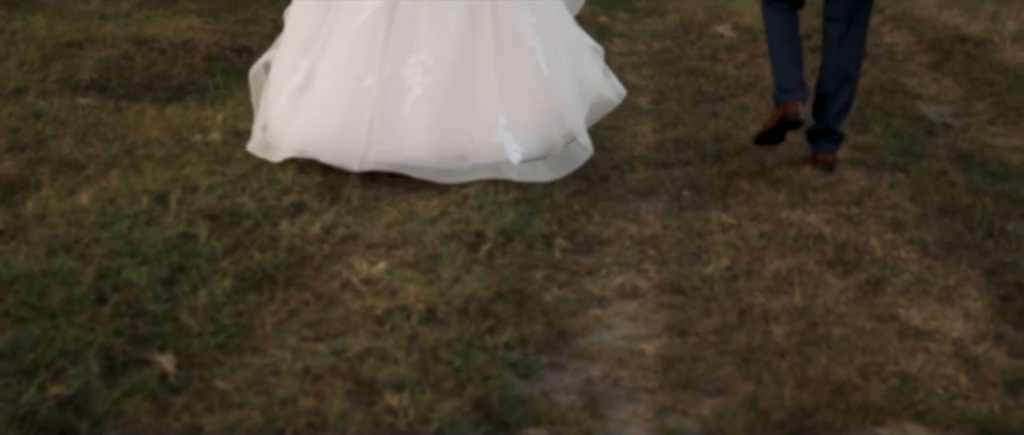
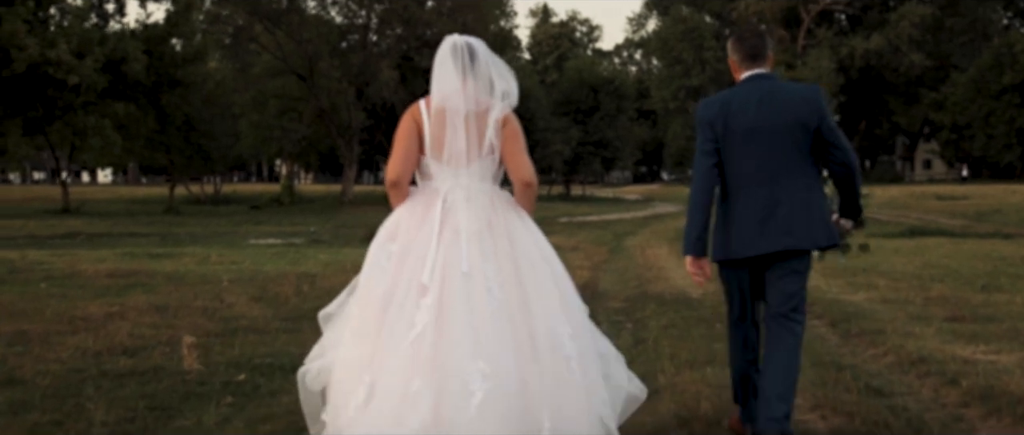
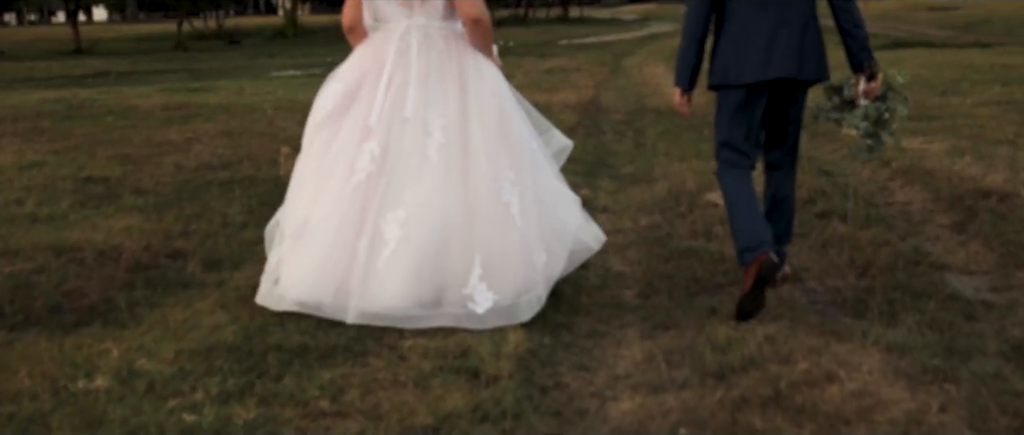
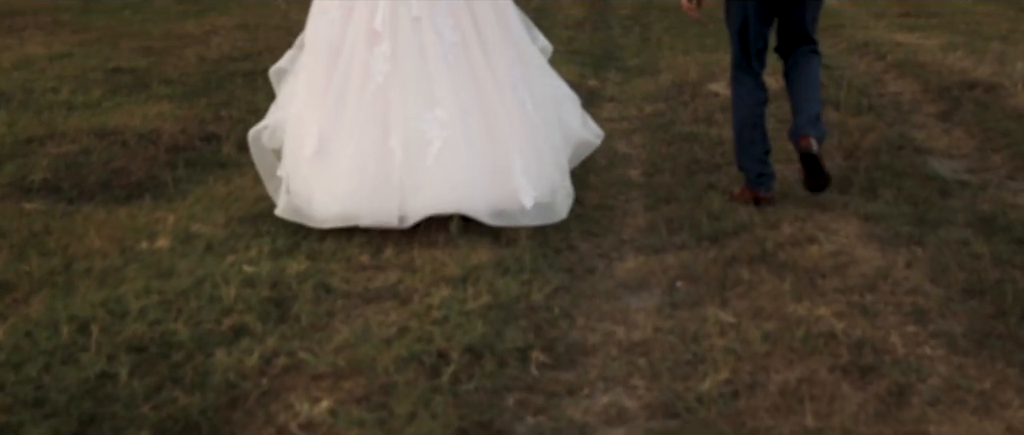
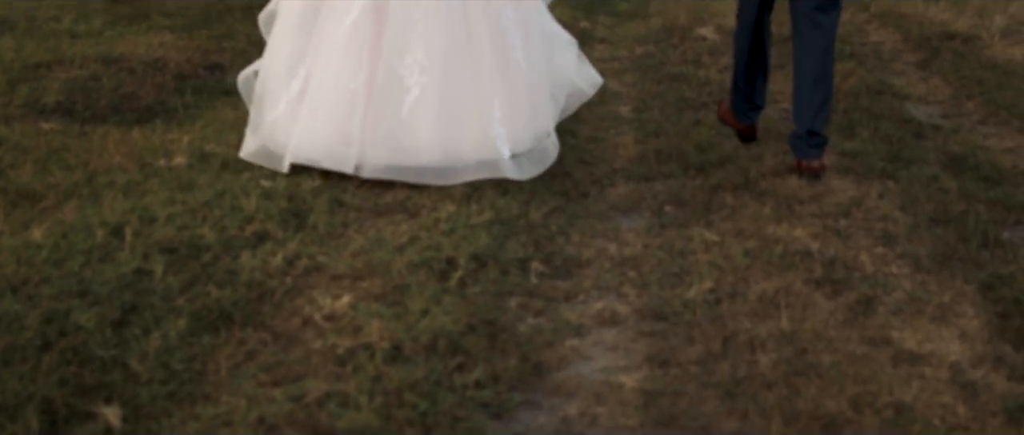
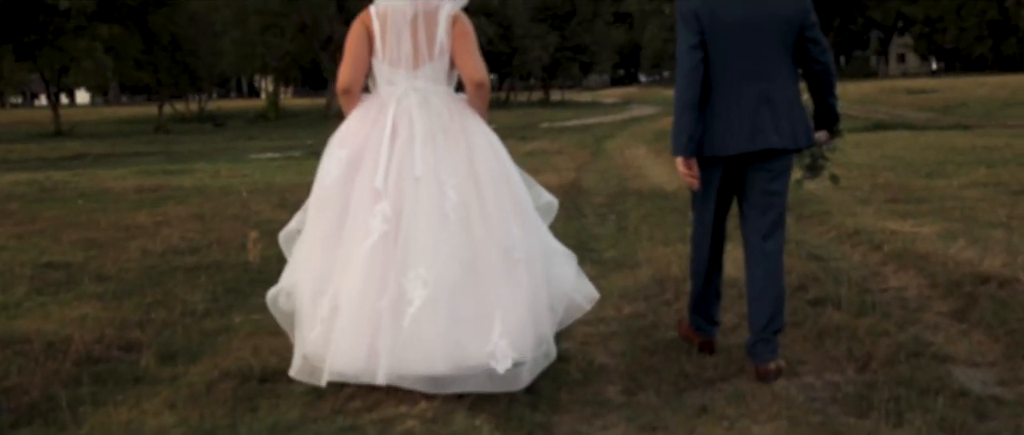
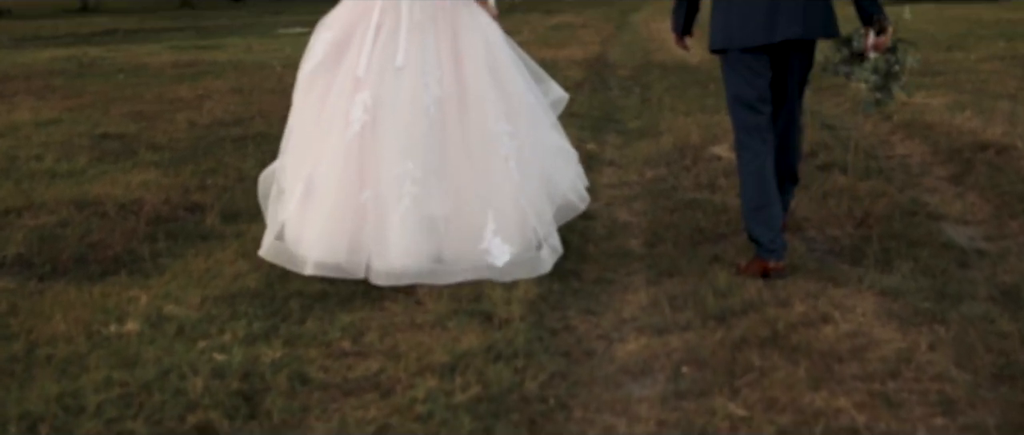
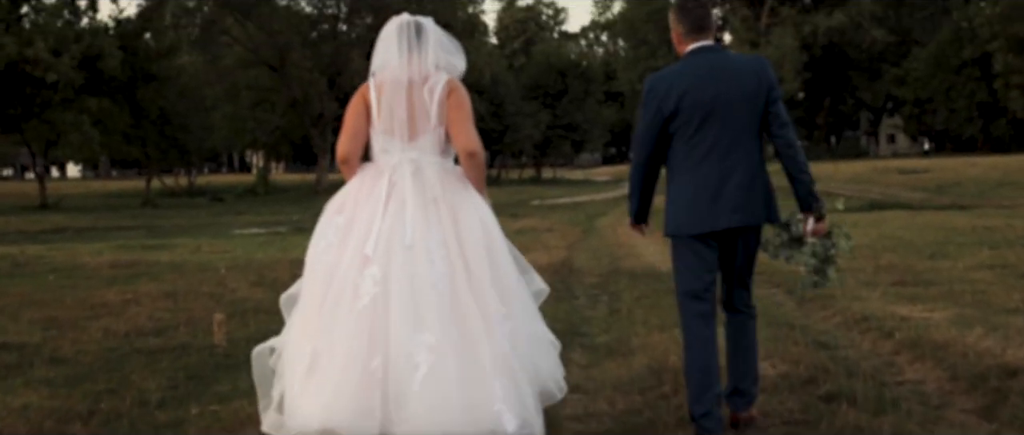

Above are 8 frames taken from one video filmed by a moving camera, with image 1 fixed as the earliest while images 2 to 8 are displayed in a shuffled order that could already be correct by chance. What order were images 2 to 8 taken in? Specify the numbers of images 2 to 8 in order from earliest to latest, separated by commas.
5, 4, 7, 3, 6, 8, 2
